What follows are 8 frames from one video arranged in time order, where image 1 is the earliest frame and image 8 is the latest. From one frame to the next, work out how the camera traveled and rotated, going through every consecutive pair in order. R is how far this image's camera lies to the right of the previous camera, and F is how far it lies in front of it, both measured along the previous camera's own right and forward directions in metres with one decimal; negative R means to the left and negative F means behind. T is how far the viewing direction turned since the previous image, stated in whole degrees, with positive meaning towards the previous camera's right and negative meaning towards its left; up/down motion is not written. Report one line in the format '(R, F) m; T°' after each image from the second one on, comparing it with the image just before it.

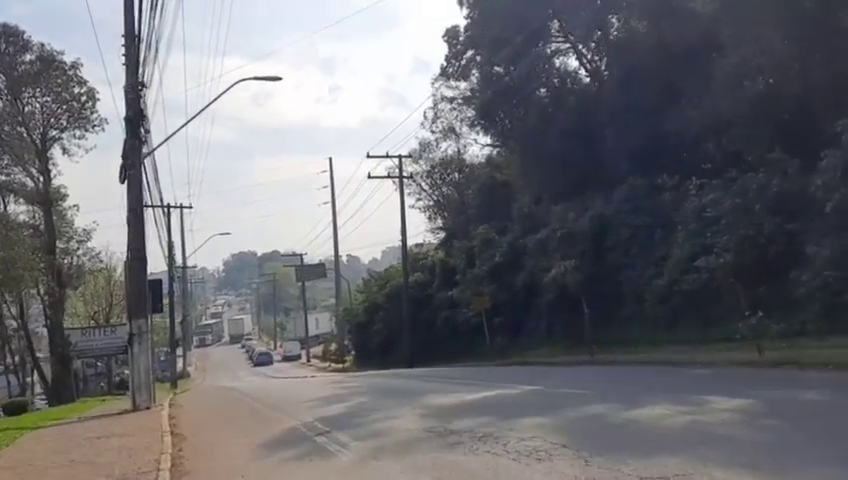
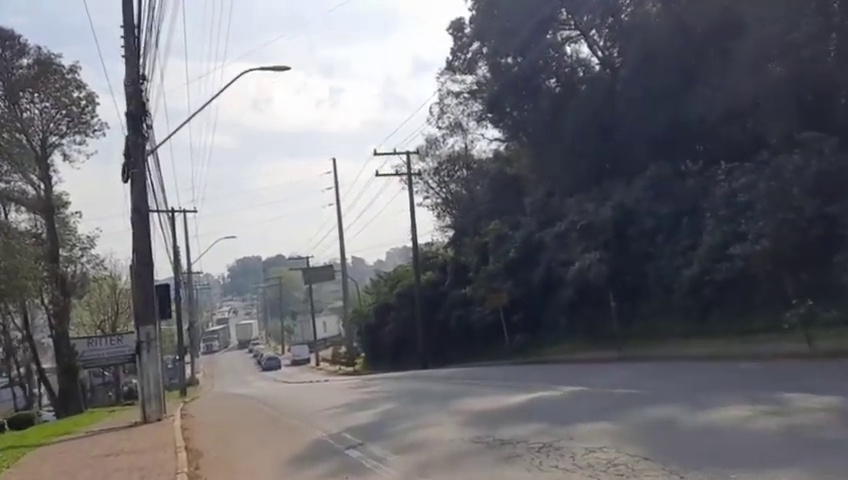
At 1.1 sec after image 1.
(-0.3, +1.2) m; 0°
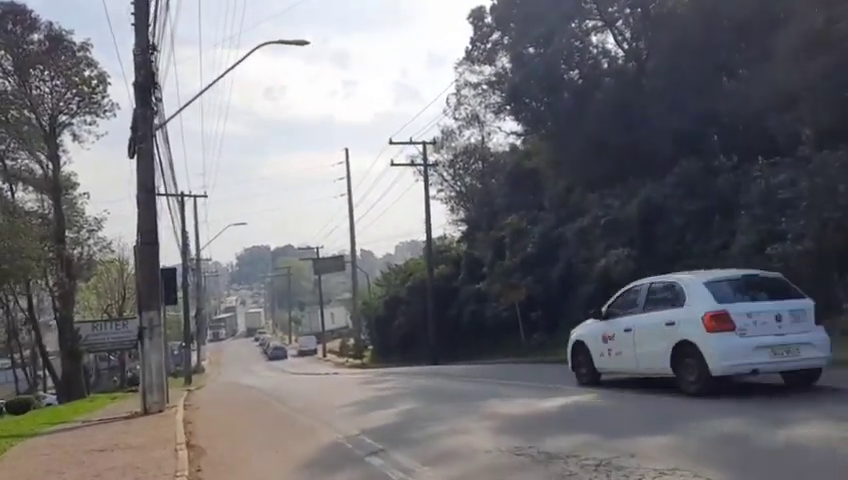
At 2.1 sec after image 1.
(-0.3, +1.2) m; 0°
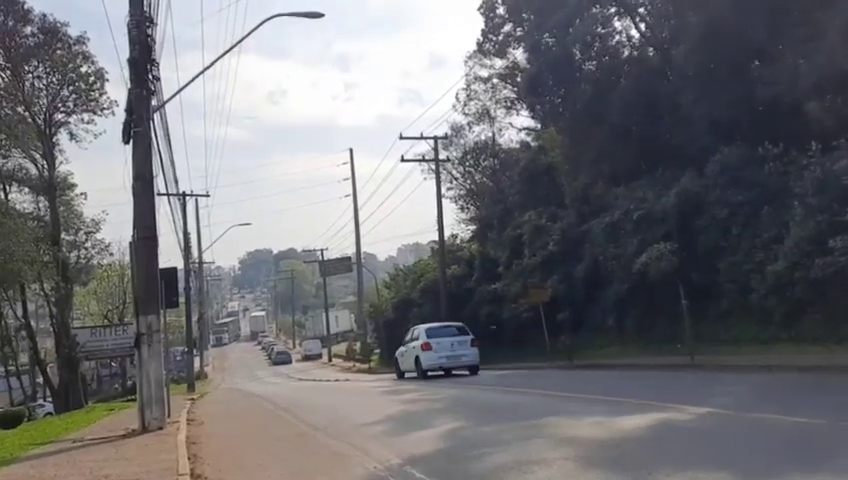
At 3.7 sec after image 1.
(-0.5, +2.1) m; 0°
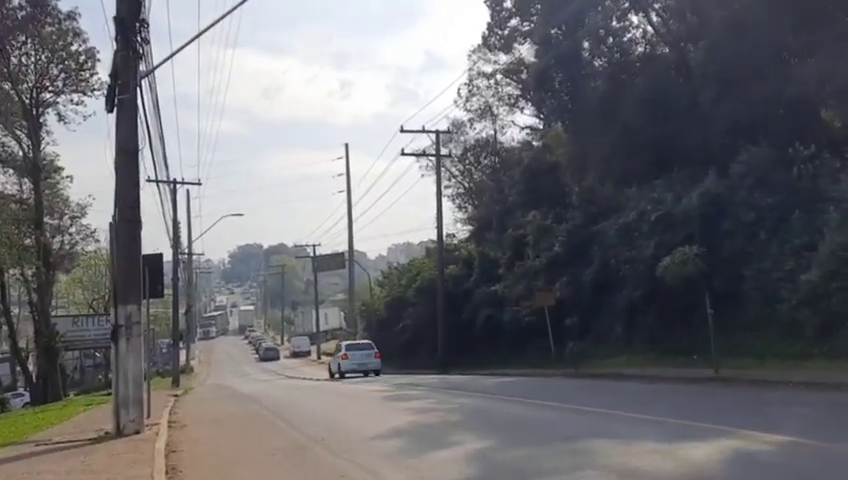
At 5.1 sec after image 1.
(-0.3, +1.8) m; +1°
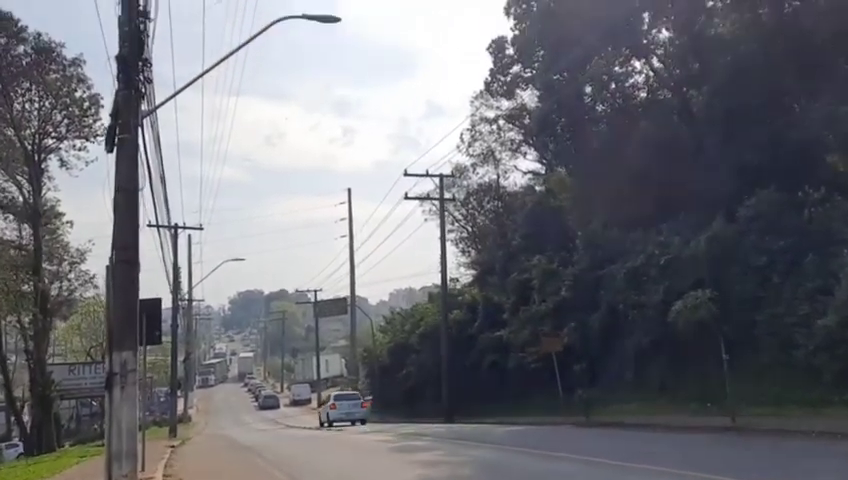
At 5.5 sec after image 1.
(-0.1, +0.6) m; 0°
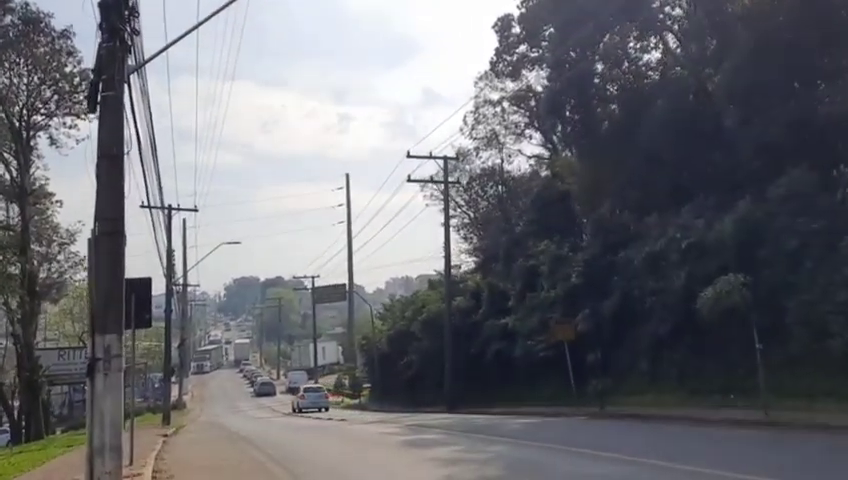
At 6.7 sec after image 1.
(-0.3, +1.5) m; 0°
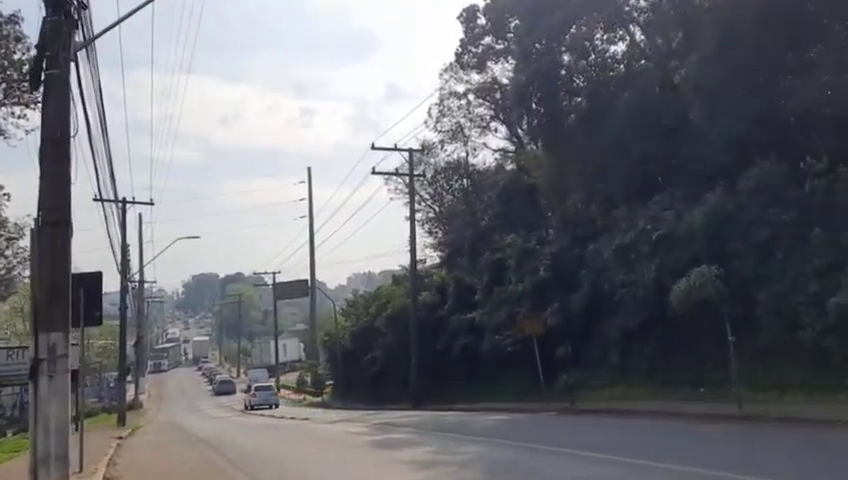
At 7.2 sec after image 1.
(-0.1, +0.9) m; +2°
